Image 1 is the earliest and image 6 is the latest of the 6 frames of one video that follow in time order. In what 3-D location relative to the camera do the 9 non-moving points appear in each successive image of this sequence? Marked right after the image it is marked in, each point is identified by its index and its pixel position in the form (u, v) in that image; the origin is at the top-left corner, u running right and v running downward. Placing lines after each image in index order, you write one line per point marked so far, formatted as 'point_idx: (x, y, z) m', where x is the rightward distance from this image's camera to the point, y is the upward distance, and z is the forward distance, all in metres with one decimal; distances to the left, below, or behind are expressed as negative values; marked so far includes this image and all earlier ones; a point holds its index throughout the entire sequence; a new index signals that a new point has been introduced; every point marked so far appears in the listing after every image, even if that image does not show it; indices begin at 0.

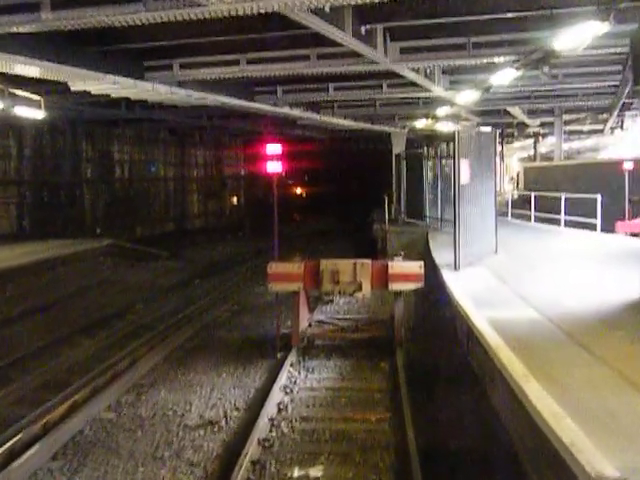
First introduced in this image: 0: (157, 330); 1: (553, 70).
0: (-2.4, -1.3, +11.1) m
1: (+3.7, +2.7, +12.1) m
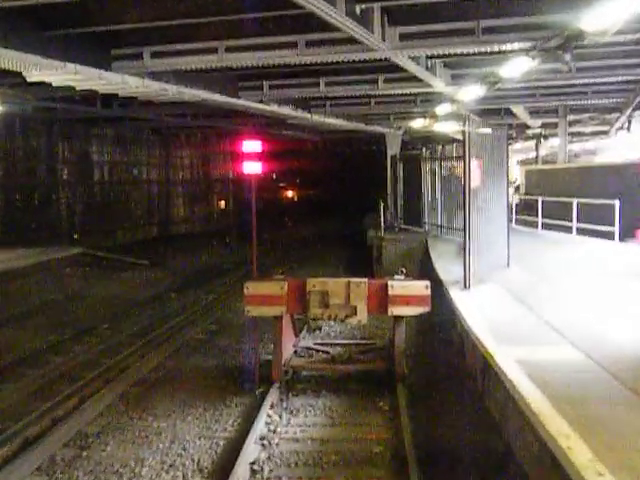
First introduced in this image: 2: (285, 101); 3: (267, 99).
0: (-2.5, -1.5, +9.6) m
1: (+3.5, +2.5, +10.7) m
2: (-0.8, +3.2, +17.8) m
3: (-1.2, +3.1, +16.7) m
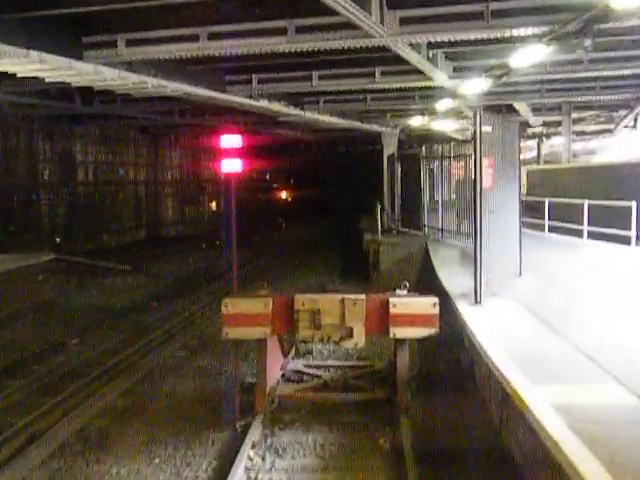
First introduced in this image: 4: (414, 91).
0: (-2.6, -1.6, +8.5) m
1: (+3.4, +2.4, +9.6) m
2: (-0.9, +3.1, +16.8) m
3: (-1.3, +3.0, +15.6) m
4: (+2.1, +3.3, +17.3) m
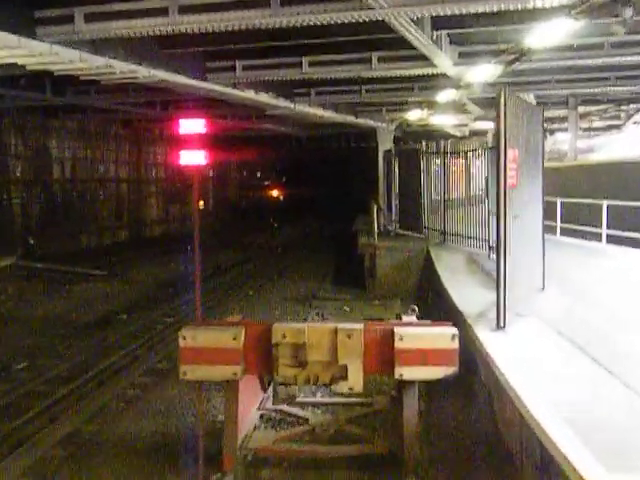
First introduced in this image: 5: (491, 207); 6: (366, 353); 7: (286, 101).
0: (-2.7, -1.6, +7.0) m
1: (+3.3, +2.4, +8.2) m
2: (-1.1, +3.1, +15.3) m
3: (-1.5, +2.9, +14.1) m
4: (+1.9, +3.3, +15.8) m
5: (+2.9, +0.6, +13.0) m
6: (+0.3, -0.8, +5.2) m
7: (-0.8, +3.0, +16.7) m
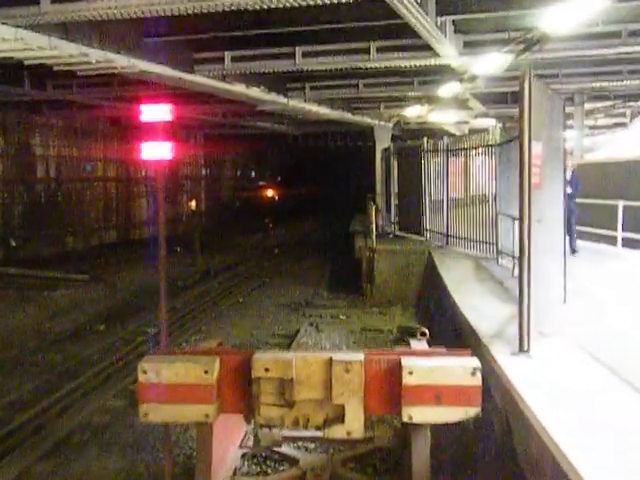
0: (-2.8, -1.7, +6.0) m
1: (+3.2, +2.3, +7.2) m
2: (-1.2, +3.0, +14.3) m
3: (-1.6, +2.8, +13.2) m
4: (+1.8, +3.2, +14.9) m
5: (+2.8, +0.5, +12.1) m
6: (+0.3, -0.8, +4.3) m
7: (-0.9, +3.0, +15.7) m
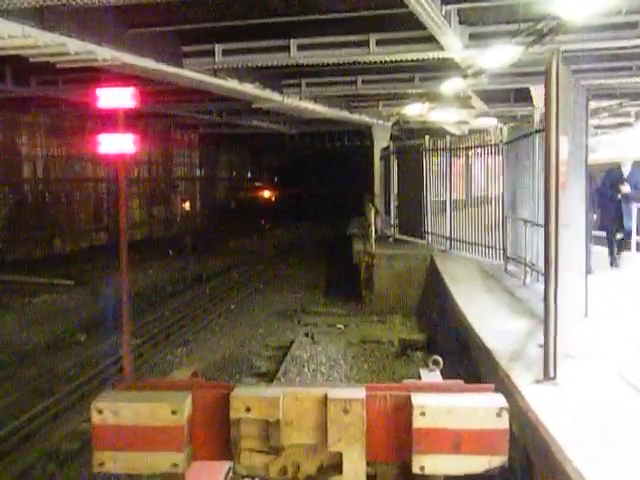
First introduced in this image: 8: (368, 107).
0: (-2.8, -1.8, +5.3) m
1: (+3.2, +2.2, +6.5) m
2: (-1.3, +2.9, +13.6) m
3: (-1.6, +2.8, +12.5) m
4: (+1.8, +3.1, +14.1) m
5: (+2.8, +0.4, +11.4) m
6: (+0.2, -0.9, +3.5) m
7: (-0.9, +2.9, +15.0) m
8: (+1.2, +3.3, +18.8) m
